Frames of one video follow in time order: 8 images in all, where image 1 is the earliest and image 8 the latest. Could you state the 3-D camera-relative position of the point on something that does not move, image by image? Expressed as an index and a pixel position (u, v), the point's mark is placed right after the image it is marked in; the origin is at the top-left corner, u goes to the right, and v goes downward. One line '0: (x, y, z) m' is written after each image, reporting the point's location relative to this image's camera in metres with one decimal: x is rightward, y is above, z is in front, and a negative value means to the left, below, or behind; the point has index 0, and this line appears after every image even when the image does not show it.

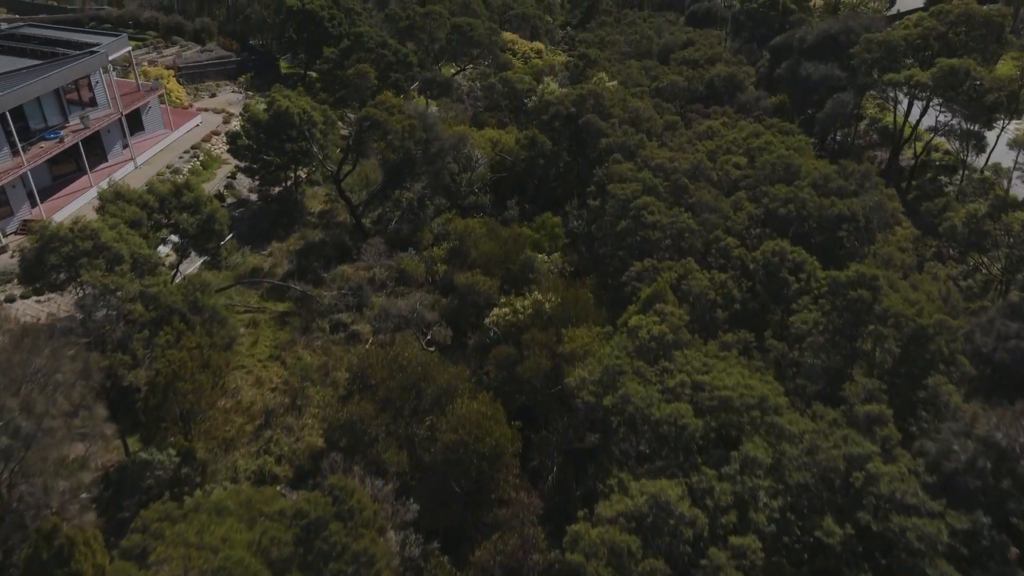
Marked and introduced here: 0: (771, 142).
0: (+6.1, +3.5, +18.4) m
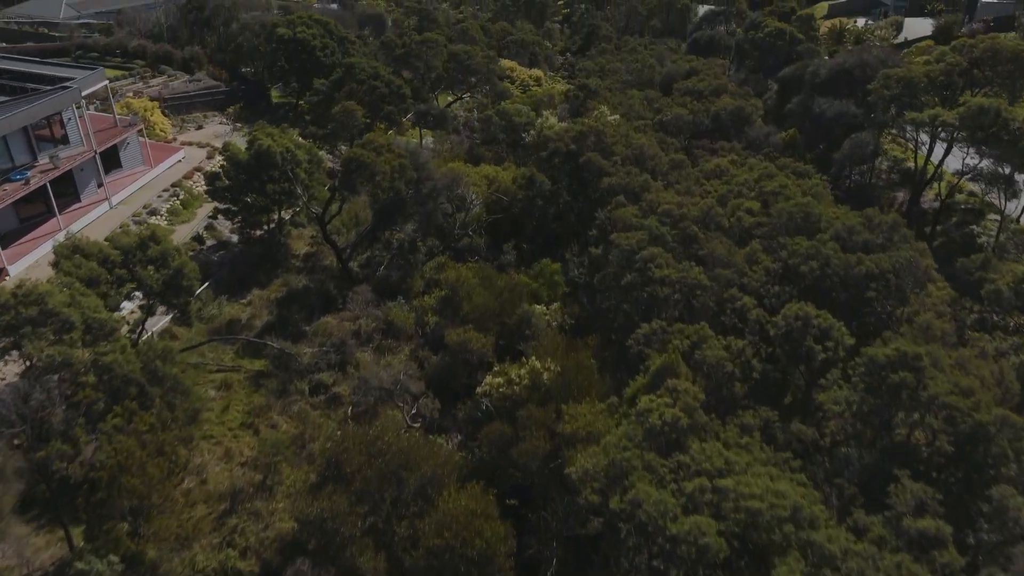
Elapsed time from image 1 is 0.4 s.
0: (+6.0, +2.3, +17.1) m
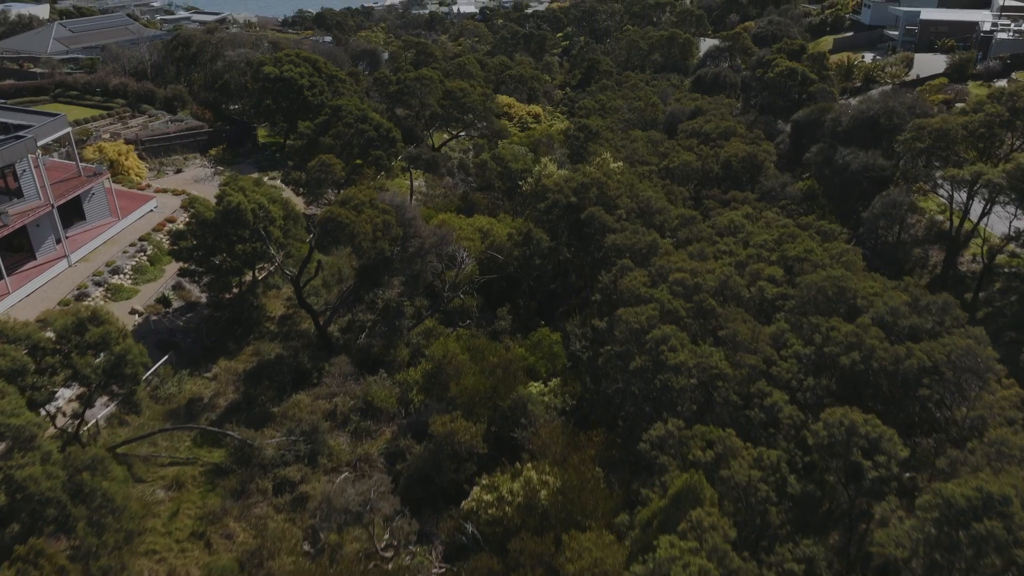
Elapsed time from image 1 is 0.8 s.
0: (+5.9, +0.8, +15.4) m
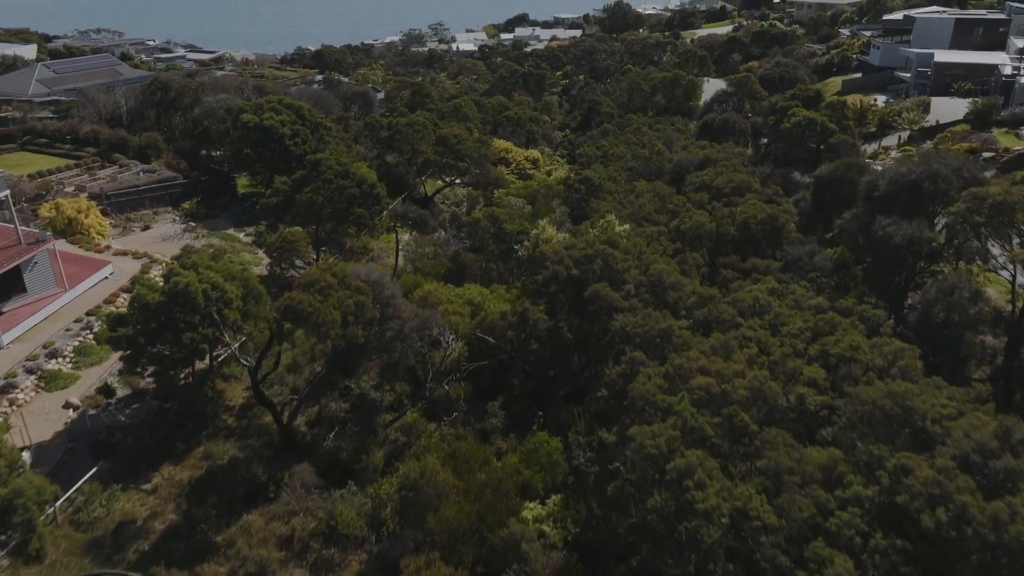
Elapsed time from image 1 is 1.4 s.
0: (+5.8, -0.9, +13.0) m
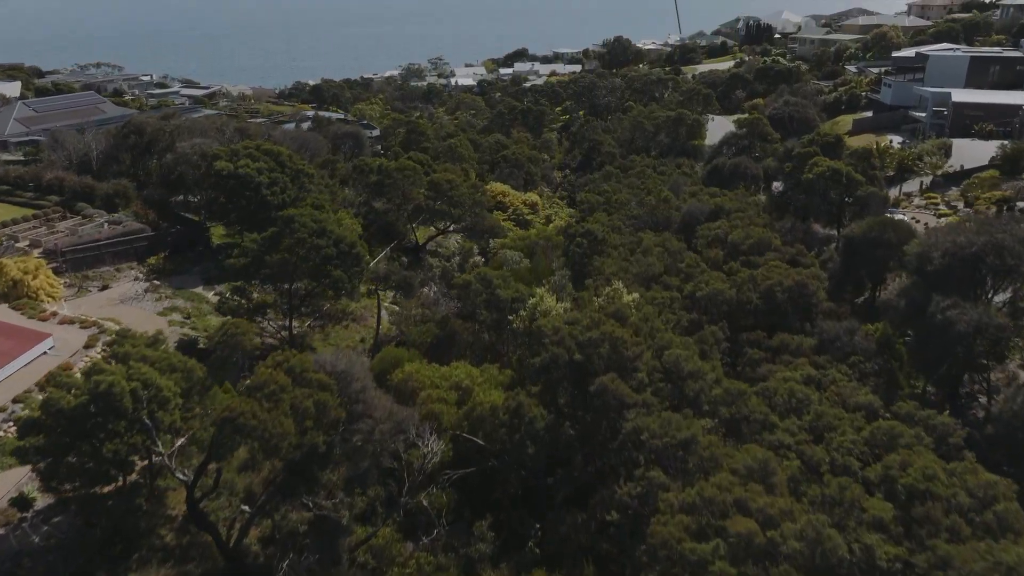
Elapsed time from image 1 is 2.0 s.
0: (+5.6, -2.5, +10.4) m
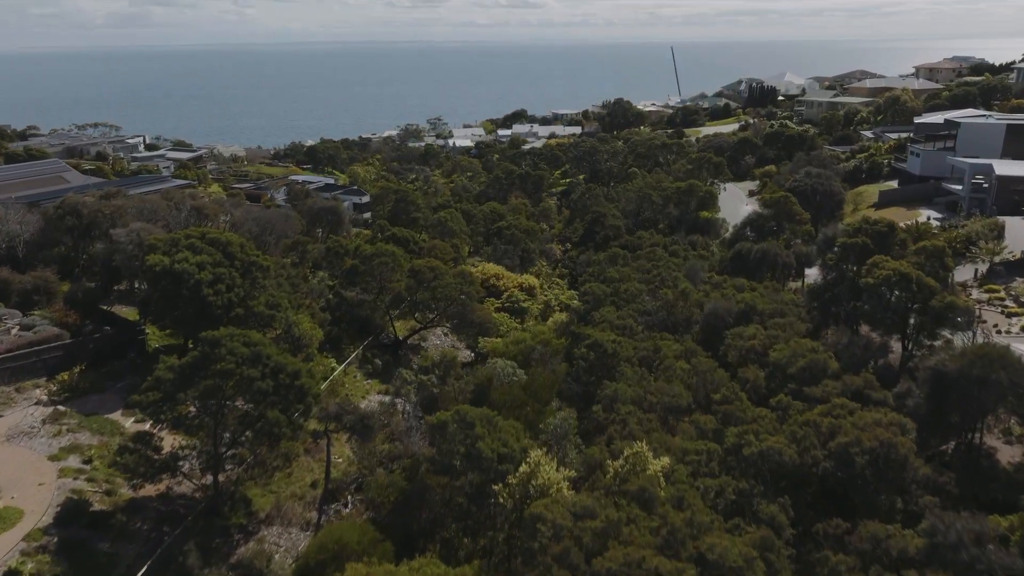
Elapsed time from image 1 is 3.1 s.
0: (+5.4, -4.7, +5.4) m
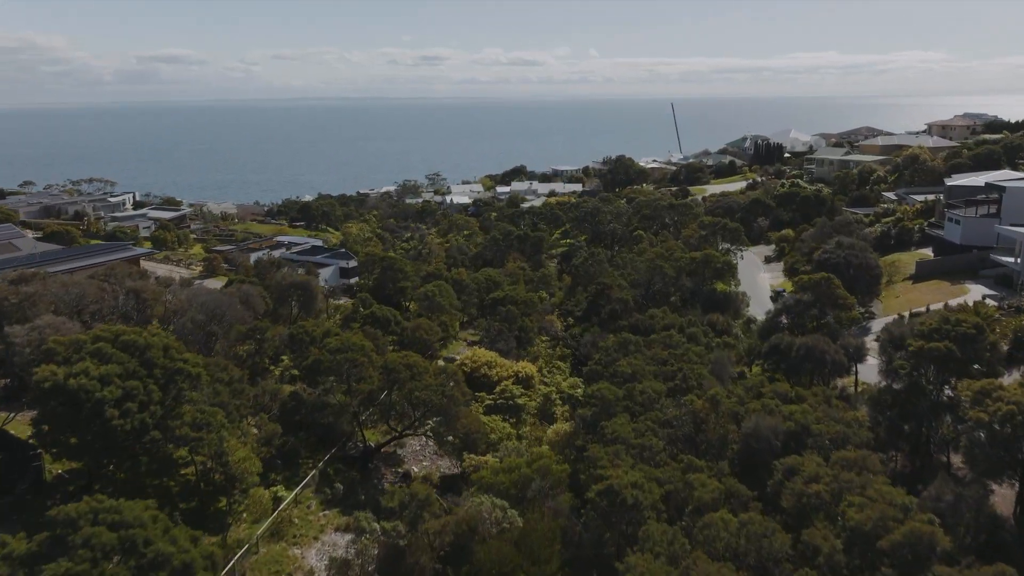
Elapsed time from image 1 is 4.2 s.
0: (+5.1, -6.3, +0.1) m
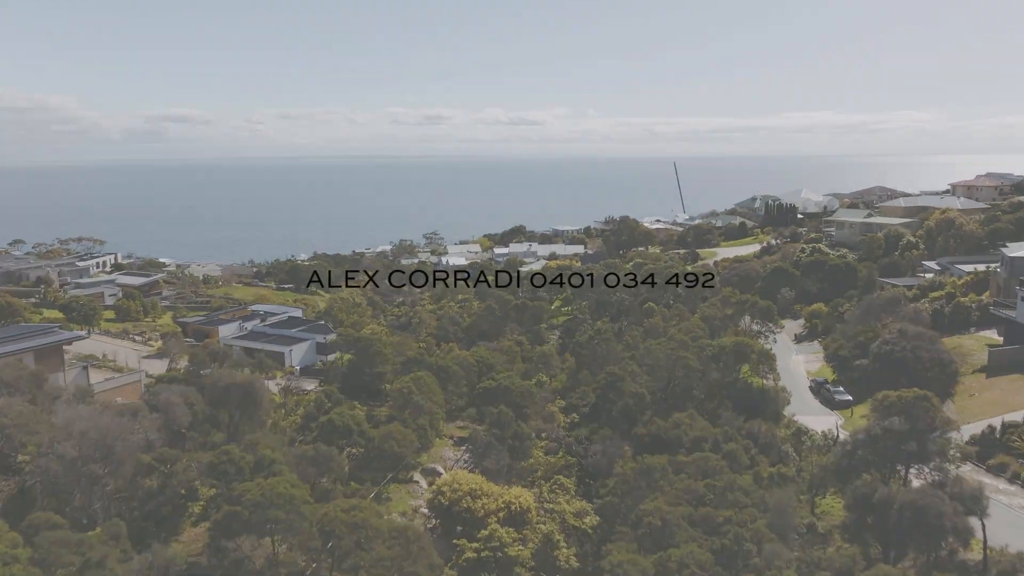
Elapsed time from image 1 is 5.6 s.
0: (+4.8, -7.5, -7.2) m
